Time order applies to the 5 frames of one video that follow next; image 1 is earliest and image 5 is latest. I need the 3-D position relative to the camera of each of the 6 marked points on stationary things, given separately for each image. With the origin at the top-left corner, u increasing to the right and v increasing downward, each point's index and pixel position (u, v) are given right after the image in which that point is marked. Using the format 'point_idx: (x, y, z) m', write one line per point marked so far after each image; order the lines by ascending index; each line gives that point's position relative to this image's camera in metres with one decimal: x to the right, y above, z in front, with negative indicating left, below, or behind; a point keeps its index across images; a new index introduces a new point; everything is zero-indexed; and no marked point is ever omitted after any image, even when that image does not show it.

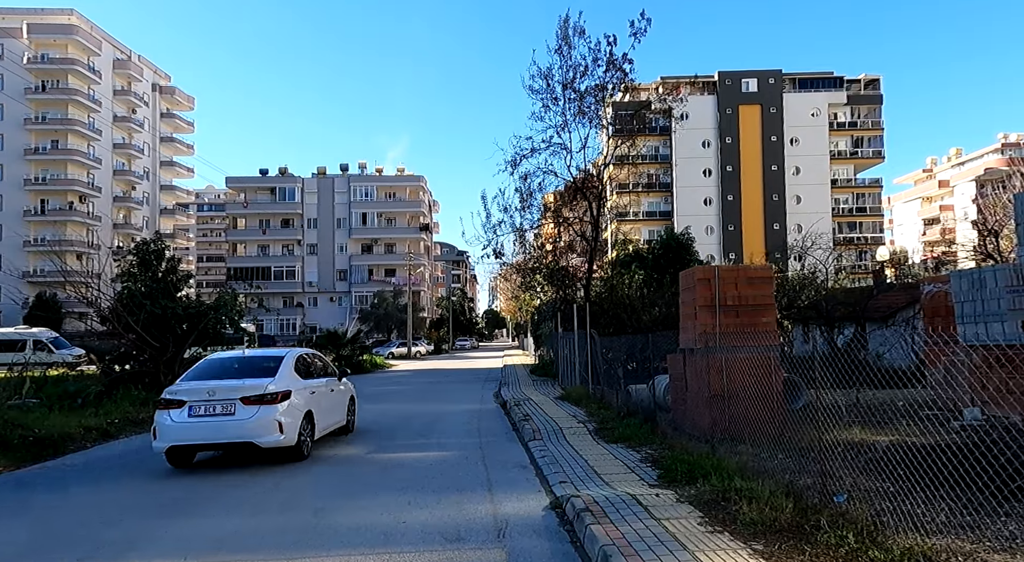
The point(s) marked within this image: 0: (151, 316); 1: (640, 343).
0: (-10.3, -1.0, +19.3) m
1: (+2.4, -1.2, +13.1) m
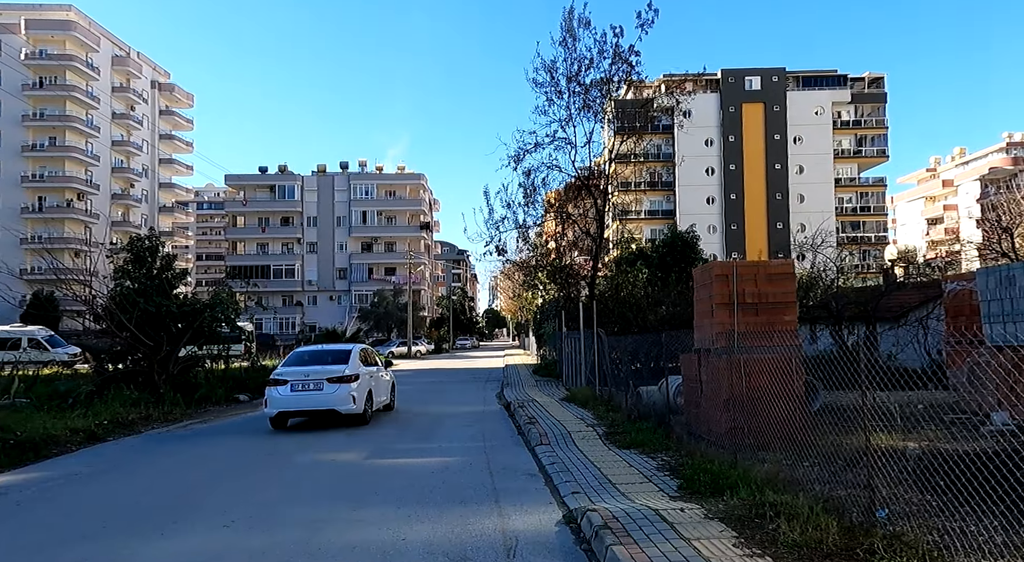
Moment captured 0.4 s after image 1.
0: (-10.2, -0.9, +18.9) m
1: (+2.5, -1.2, +12.6) m
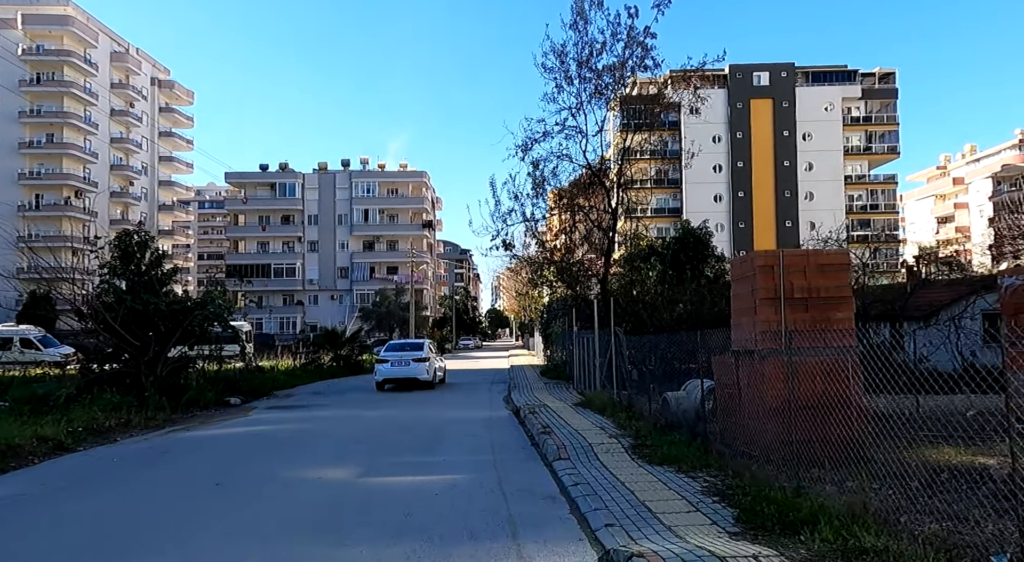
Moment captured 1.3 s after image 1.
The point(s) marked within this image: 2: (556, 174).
0: (-10.0, -0.8, +17.8) m
1: (+2.7, -1.1, +11.6) m
2: (+1.1, +2.9, +18.1) m
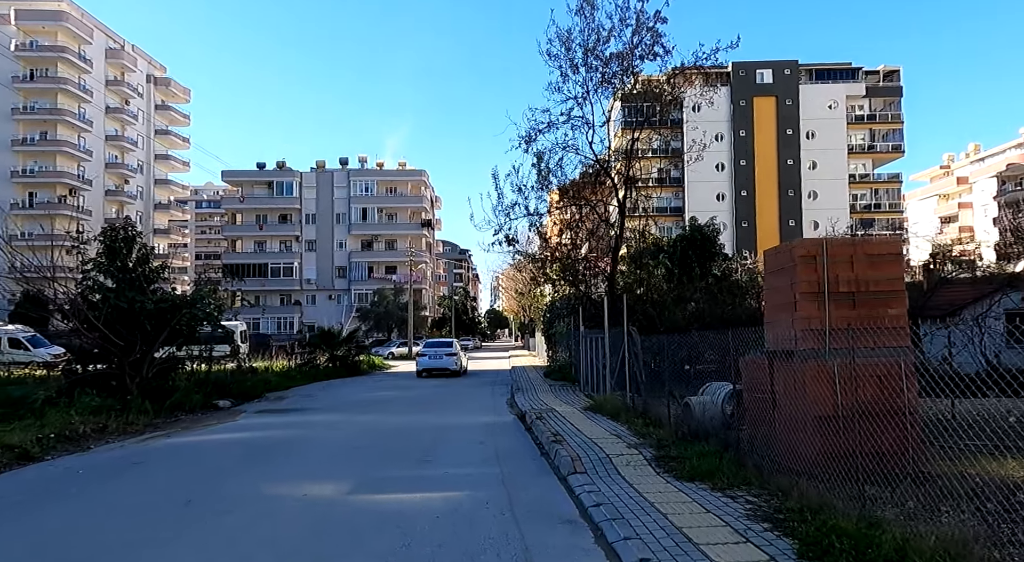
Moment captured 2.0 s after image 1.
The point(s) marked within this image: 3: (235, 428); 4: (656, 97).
0: (-10.0, -0.7, +17.0) m
1: (+2.8, -1.0, +10.8) m
2: (+1.2, +3.0, +17.3) m
3: (-4.8, -2.5, +11.6) m
4: (+4.0, +5.1, +17.8) m
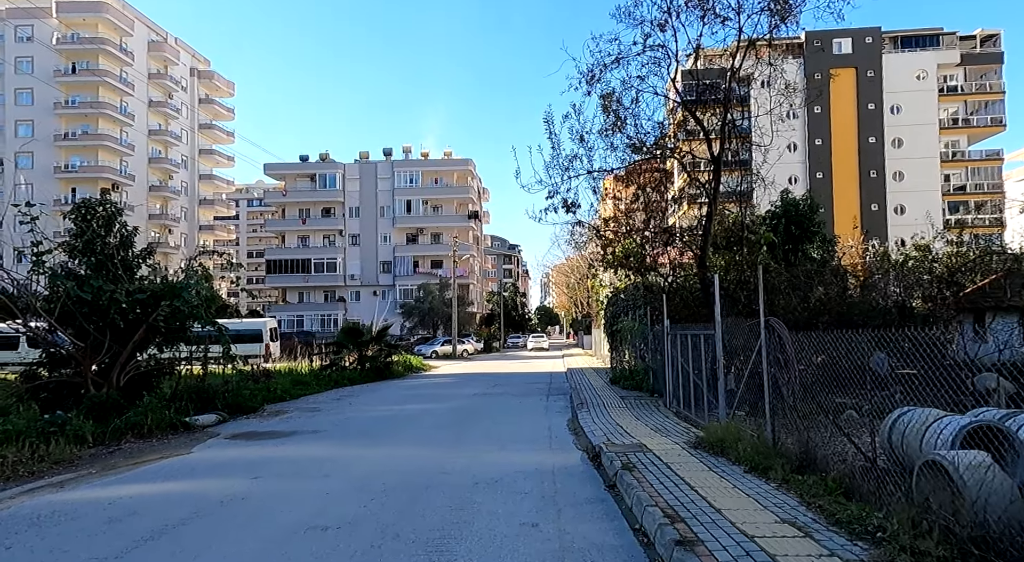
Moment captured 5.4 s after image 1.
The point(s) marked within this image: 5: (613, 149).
0: (-8.8, -0.4, +13.7) m
1: (+3.5, -0.6, +6.6) m
2: (+2.4, +3.3, +13.2) m
3: (-4.0, -2.2, +8.0) m
4: (+5.2, +5.6, +13.5) m
5: (+1.9, +2.6, +13.2) m
